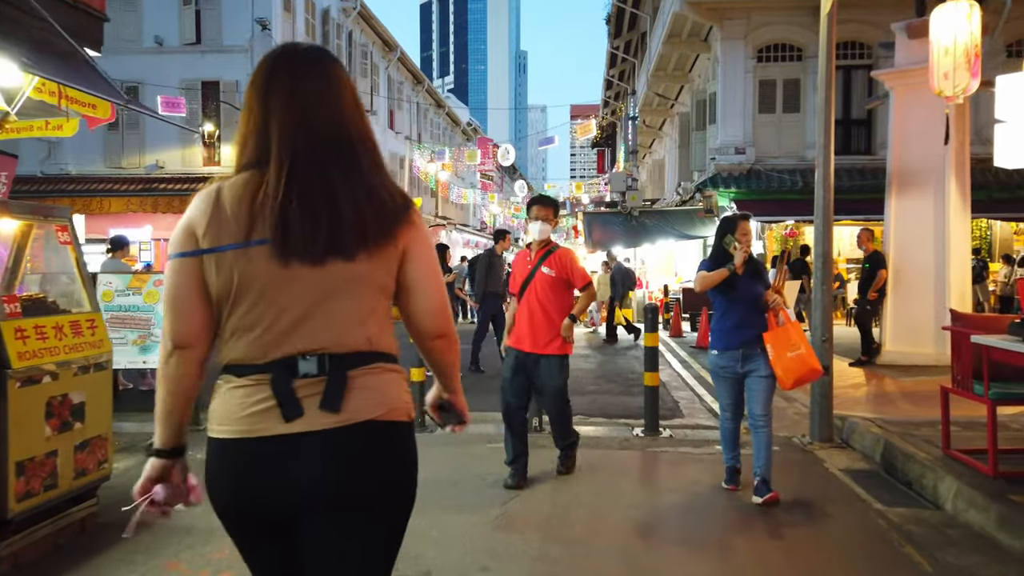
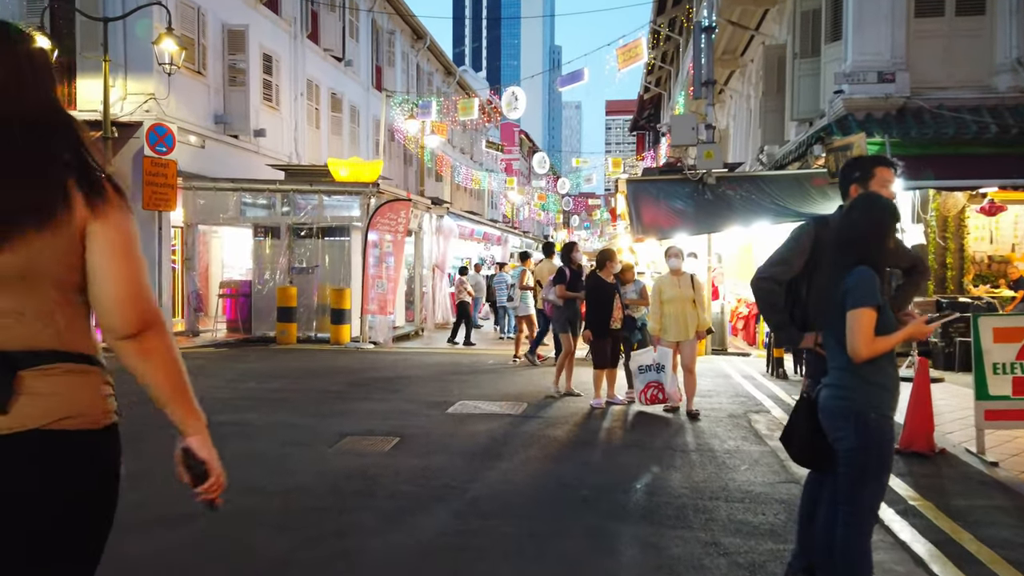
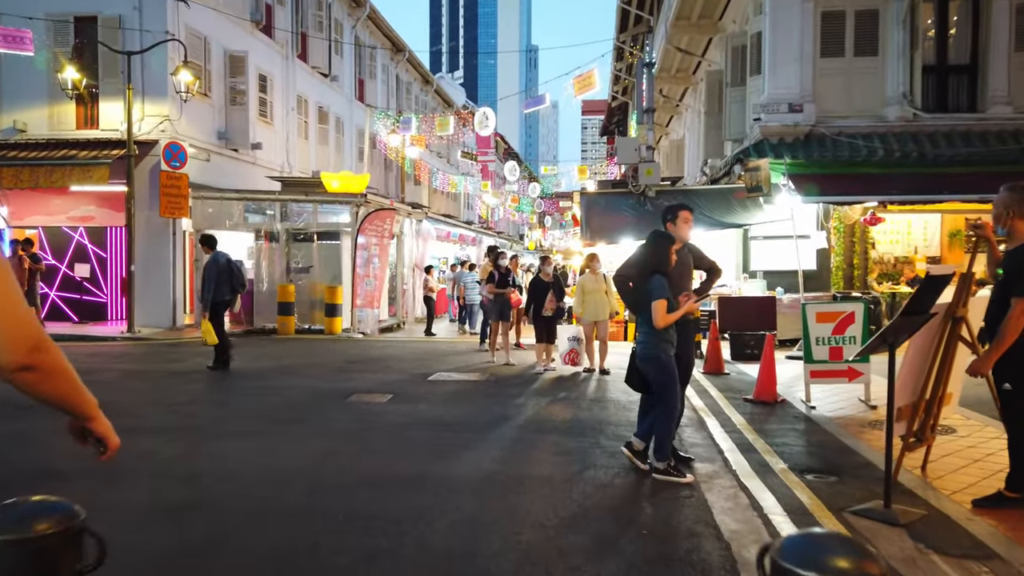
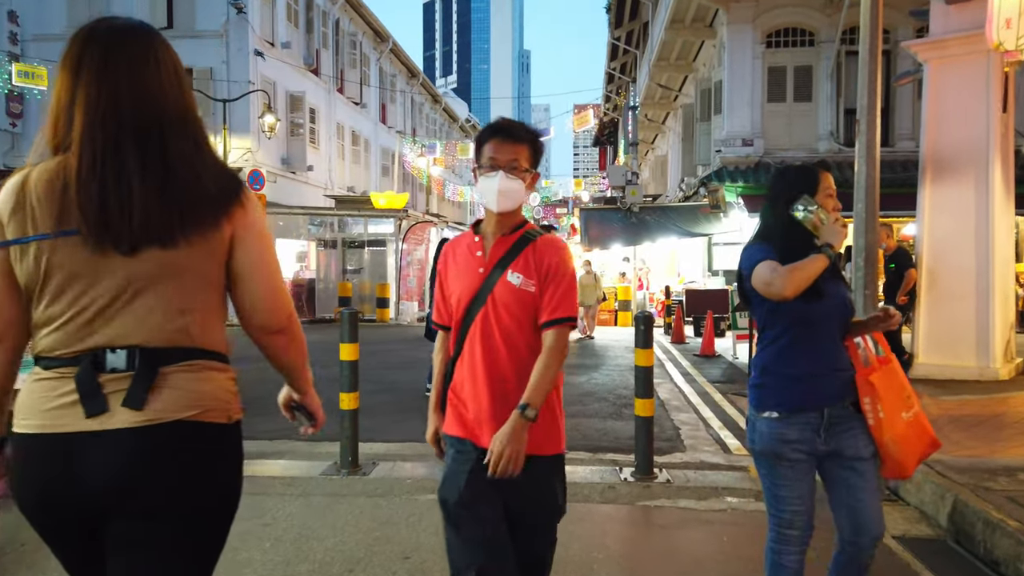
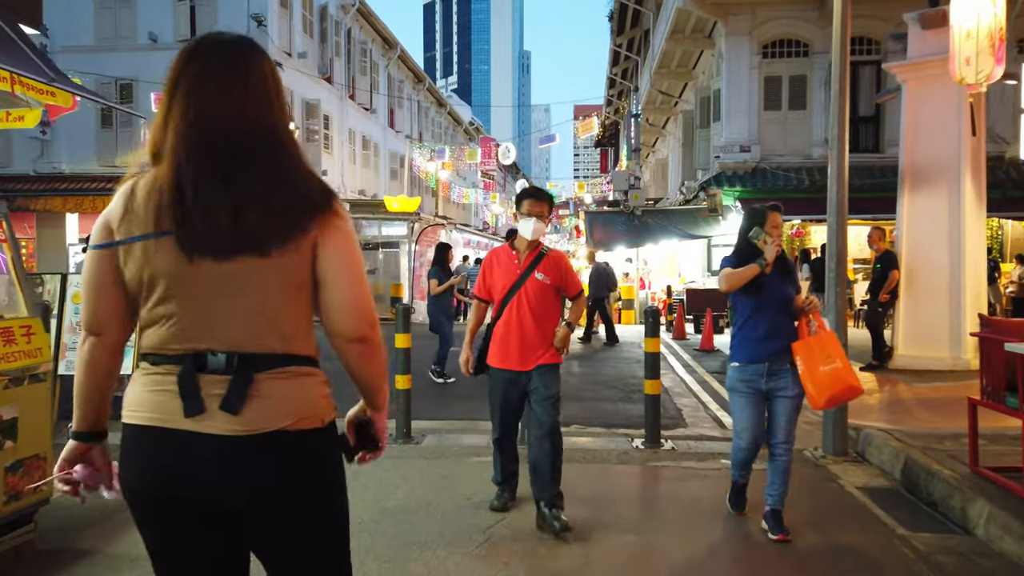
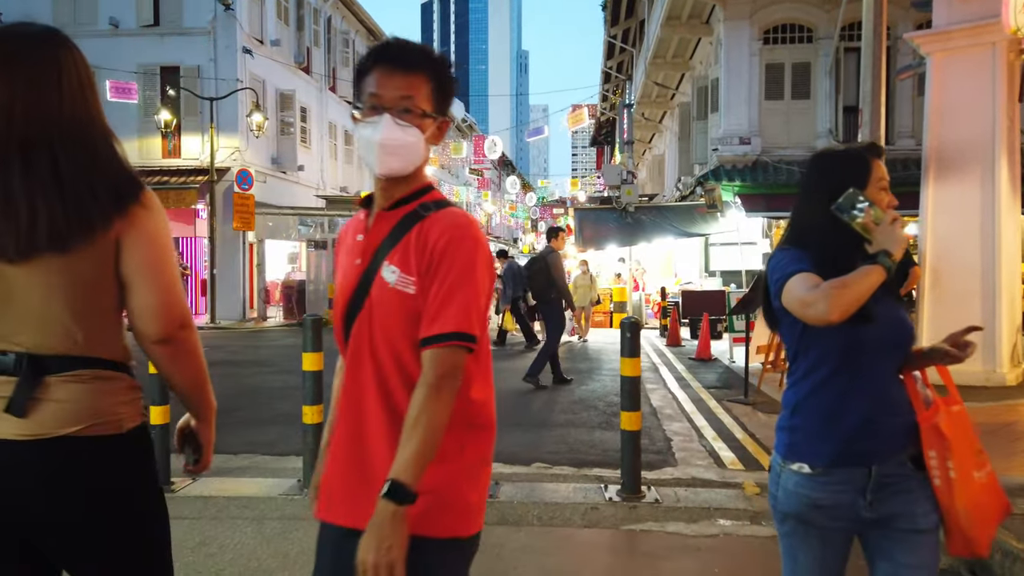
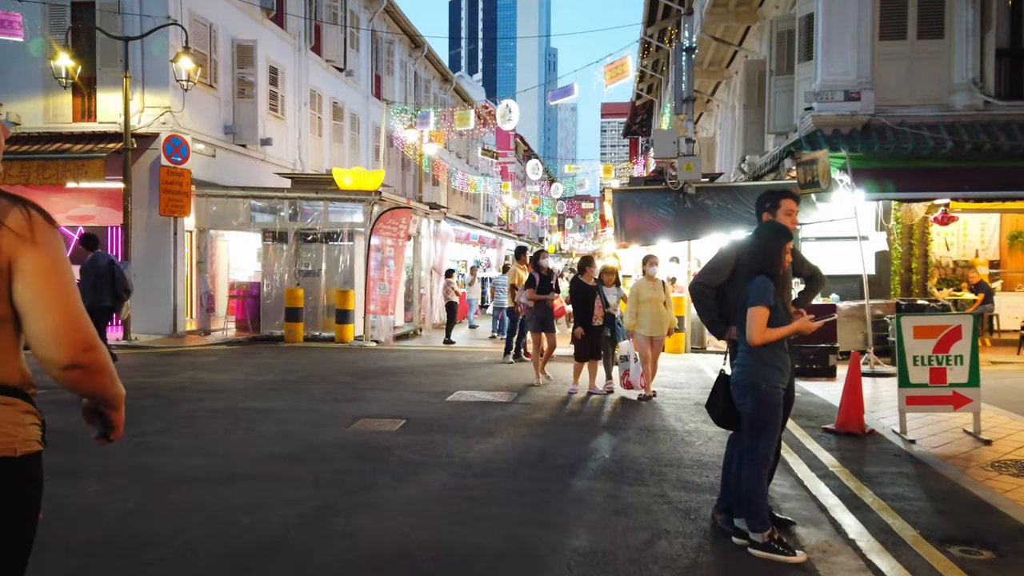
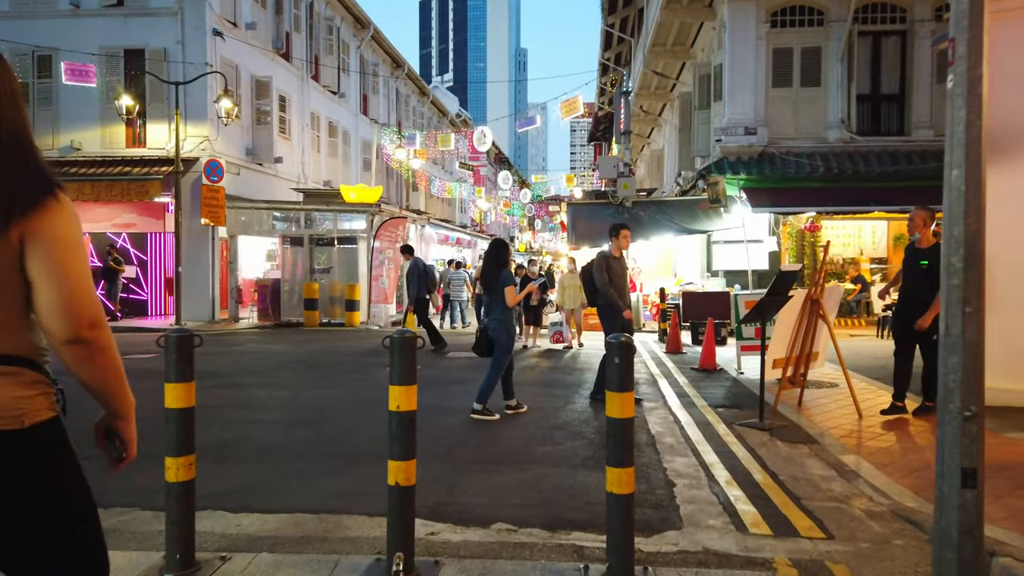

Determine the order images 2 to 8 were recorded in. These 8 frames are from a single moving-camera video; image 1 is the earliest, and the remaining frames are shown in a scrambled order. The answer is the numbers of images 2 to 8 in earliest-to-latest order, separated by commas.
5, 4, 6, 8, 3, 7, 2
